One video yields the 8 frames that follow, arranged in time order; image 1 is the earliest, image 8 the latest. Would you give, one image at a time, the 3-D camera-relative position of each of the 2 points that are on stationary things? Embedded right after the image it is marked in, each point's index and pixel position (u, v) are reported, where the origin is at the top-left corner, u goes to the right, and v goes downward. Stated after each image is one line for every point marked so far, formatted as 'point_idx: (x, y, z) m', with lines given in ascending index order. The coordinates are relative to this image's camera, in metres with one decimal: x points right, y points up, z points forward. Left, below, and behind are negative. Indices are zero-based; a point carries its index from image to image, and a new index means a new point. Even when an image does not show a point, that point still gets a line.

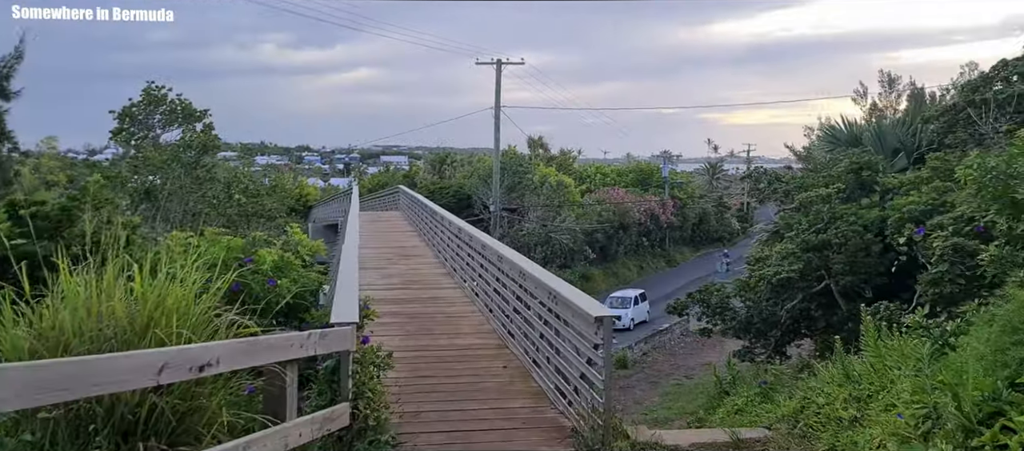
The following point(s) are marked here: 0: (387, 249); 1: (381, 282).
0: (-2.6, -0.5, +15.3) m
1: (-1.9, -0.8, +10.9) m
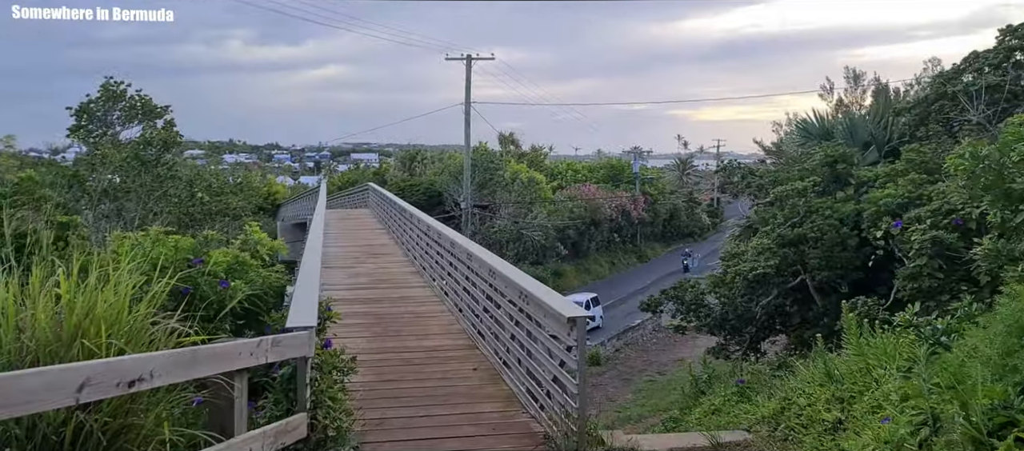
0: (-3.2, -0.4, +14.9) m
1: (-2.4, -0.8, +10.6) m
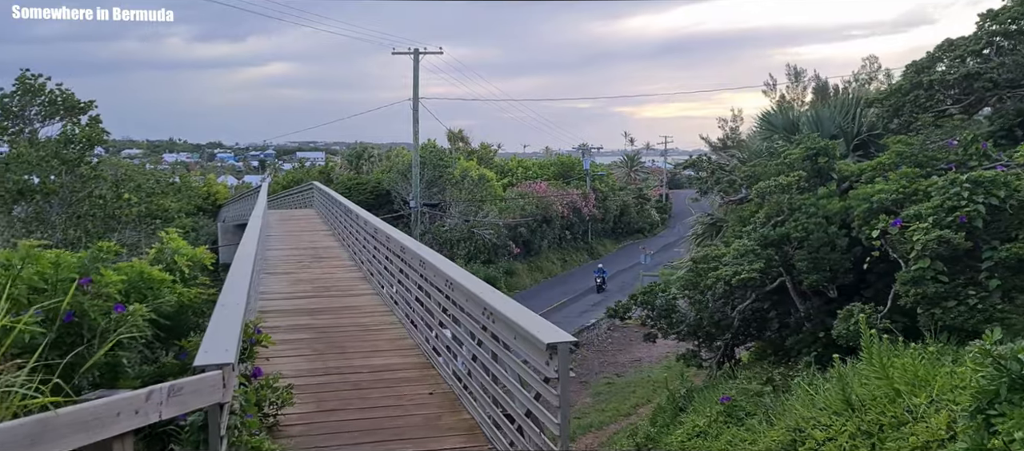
0: (-4.1, -0.5, +14.0) m
1: (-2.9, -0.9, +9.7) m
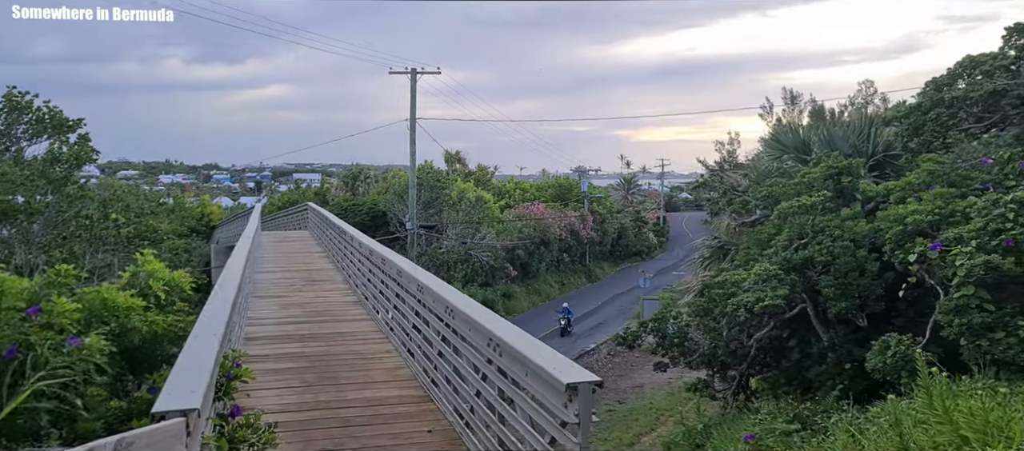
0: (-4.1, -0.9, +13.5) m
1: (-2.9, -1.1, +9.2) m
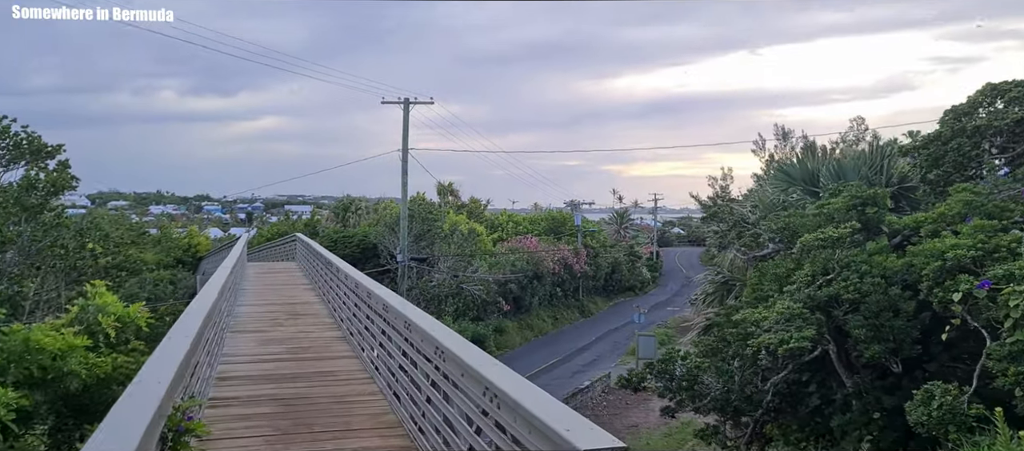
0: (-4.2, -1.4, +12.9) m
1: (-3.0, -1.5, +8.6) m
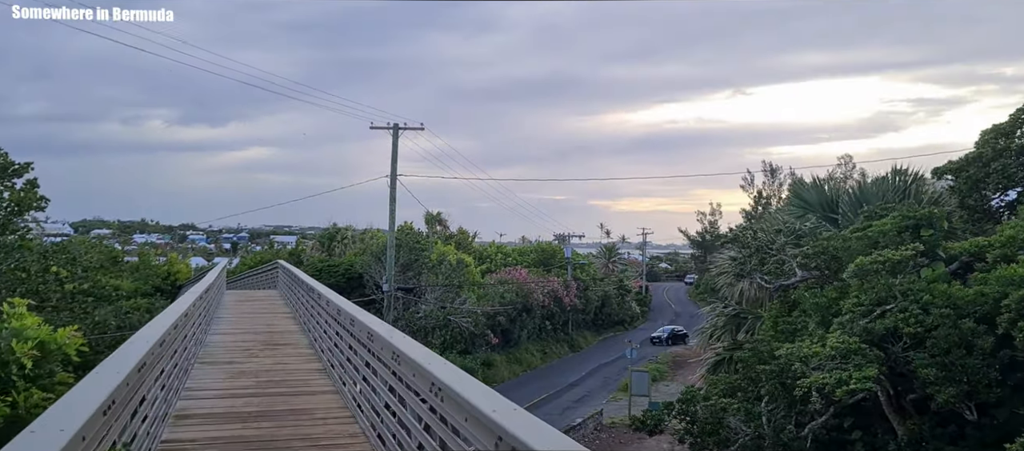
0: (-4.3, -1.8, +11.9) m
1: (-3.0, -1.7, +7.7) m
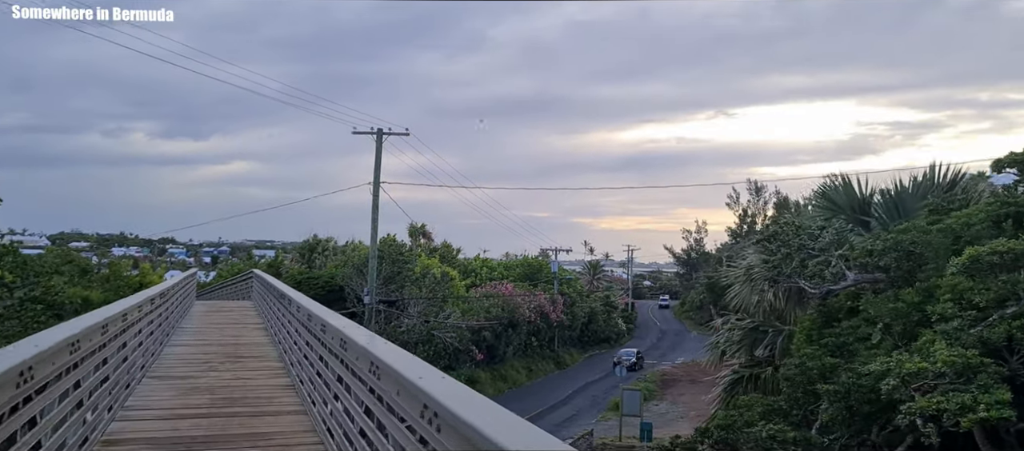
0: (-4.4, -1.8, +10.7) m
1: (-3.0, -1.6, +6.5) m
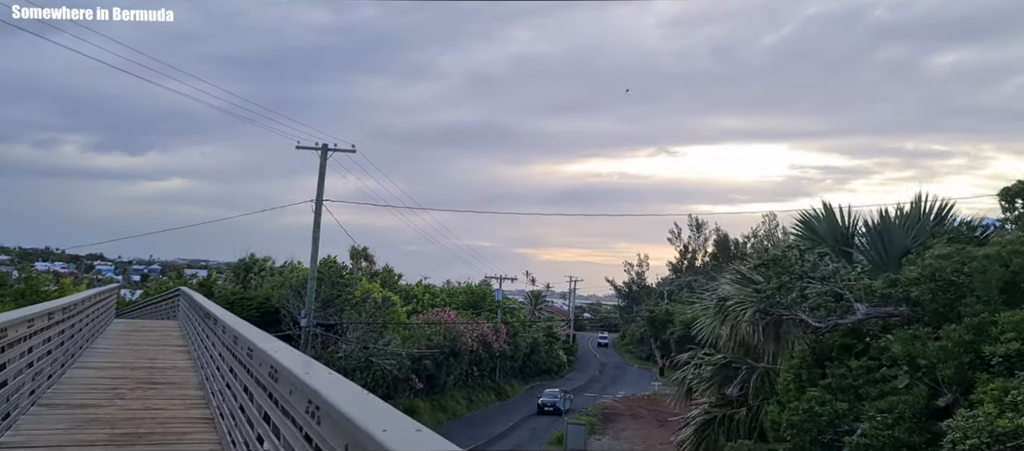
0: (-5.0, -1.9, +9.5) m
1: (-3.3, -1.6, +5.4) m
